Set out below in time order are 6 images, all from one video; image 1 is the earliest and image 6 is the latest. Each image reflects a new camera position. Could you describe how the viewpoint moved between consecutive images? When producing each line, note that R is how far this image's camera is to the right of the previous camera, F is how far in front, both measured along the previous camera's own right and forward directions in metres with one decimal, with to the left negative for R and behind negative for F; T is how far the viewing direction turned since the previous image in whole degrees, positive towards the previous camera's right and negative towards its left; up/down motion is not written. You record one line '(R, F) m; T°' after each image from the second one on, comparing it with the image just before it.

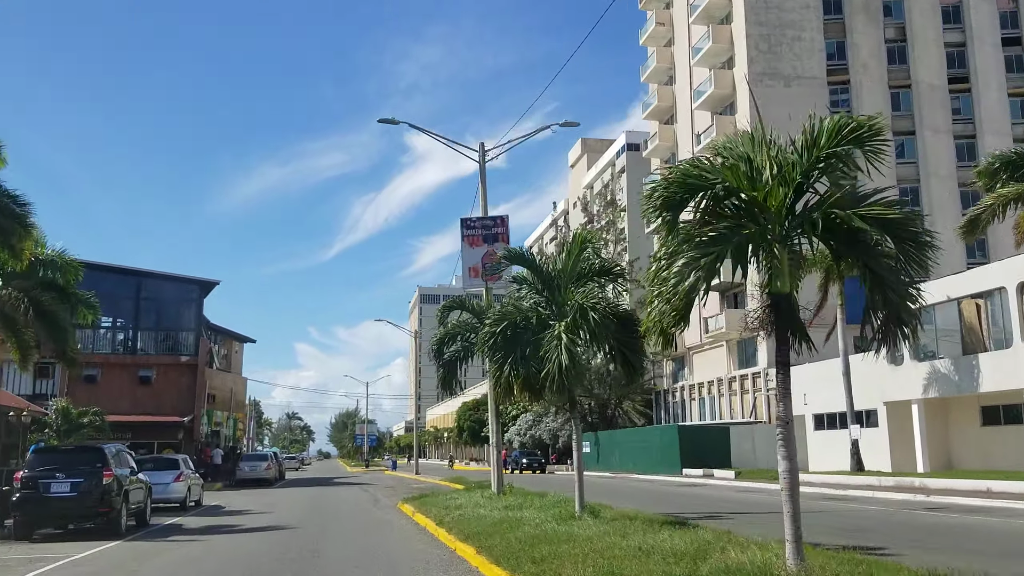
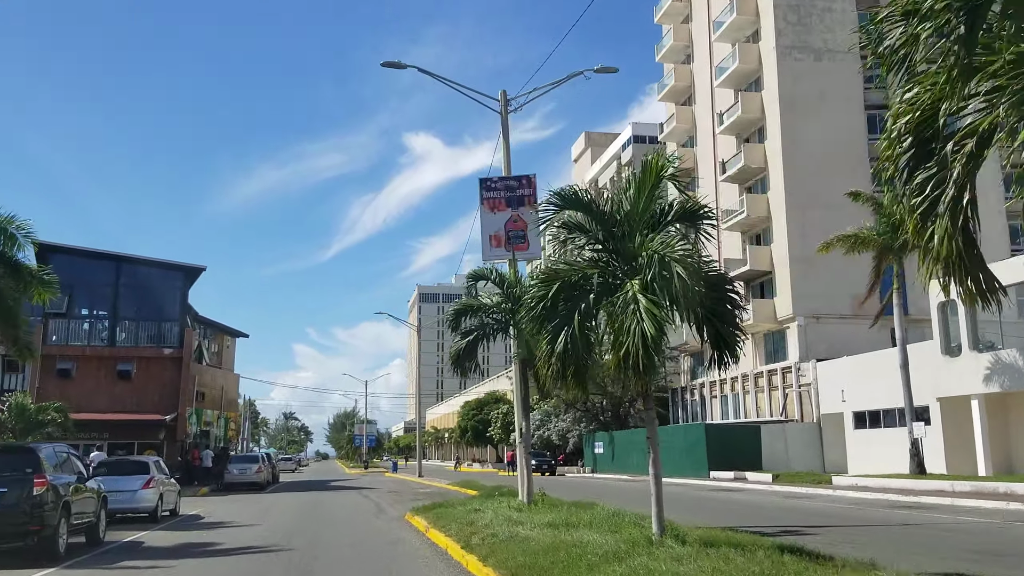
(-0.5, +3.1) m; 0°
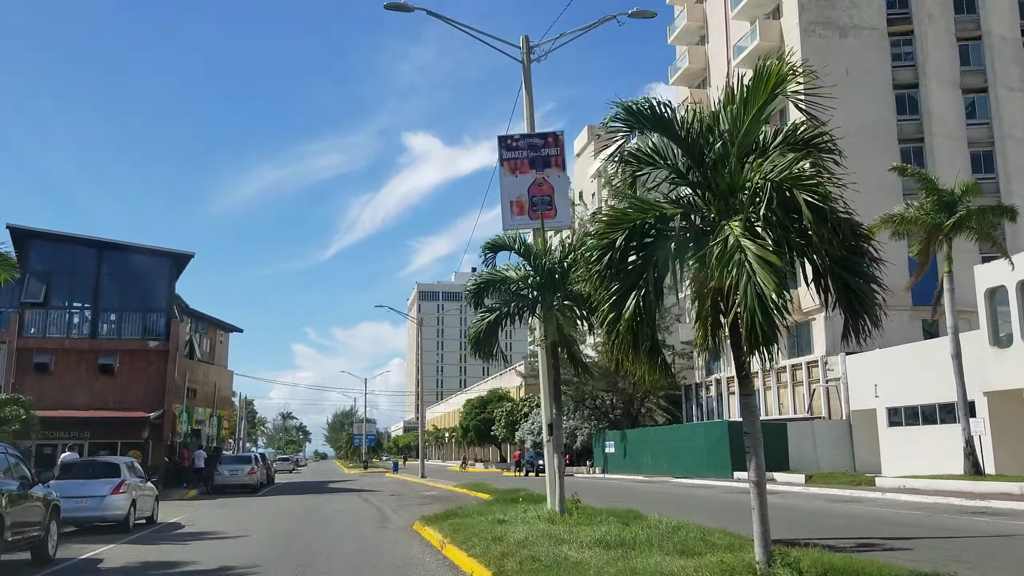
(-0.4, +2.3) m; 0°
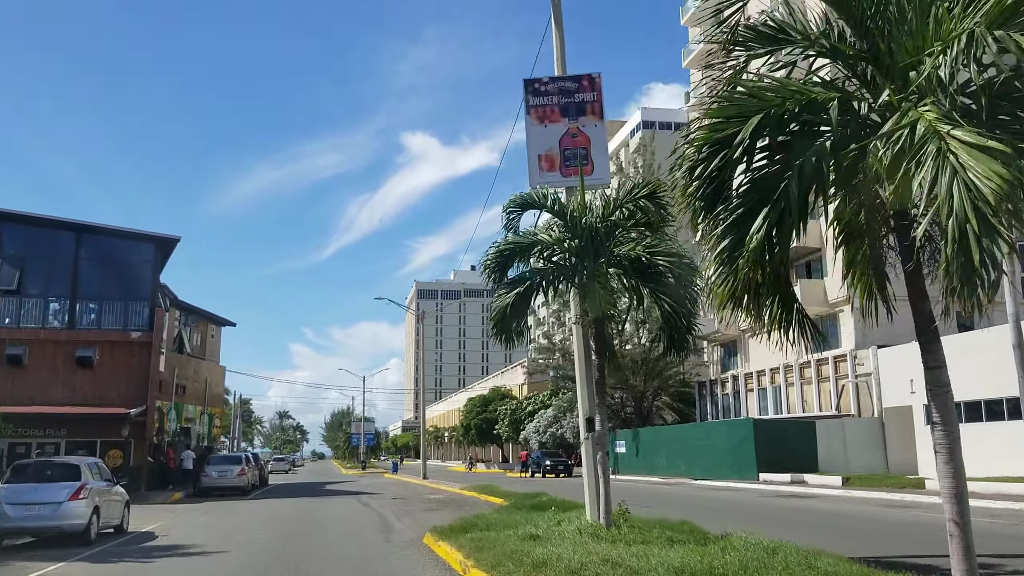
(-0.4, +2.3) m; 0°
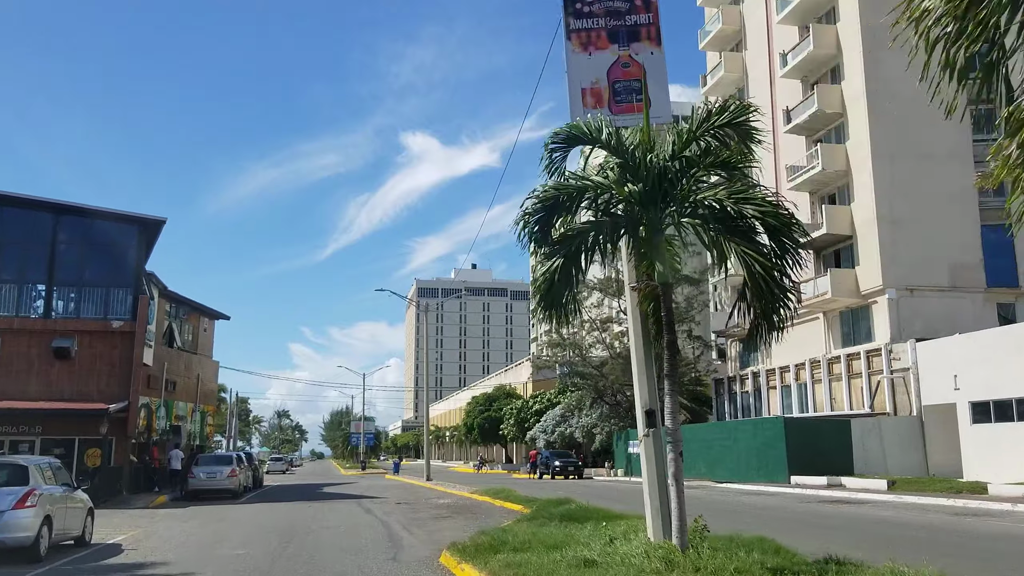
(-0.4, +2.3) m; 0°
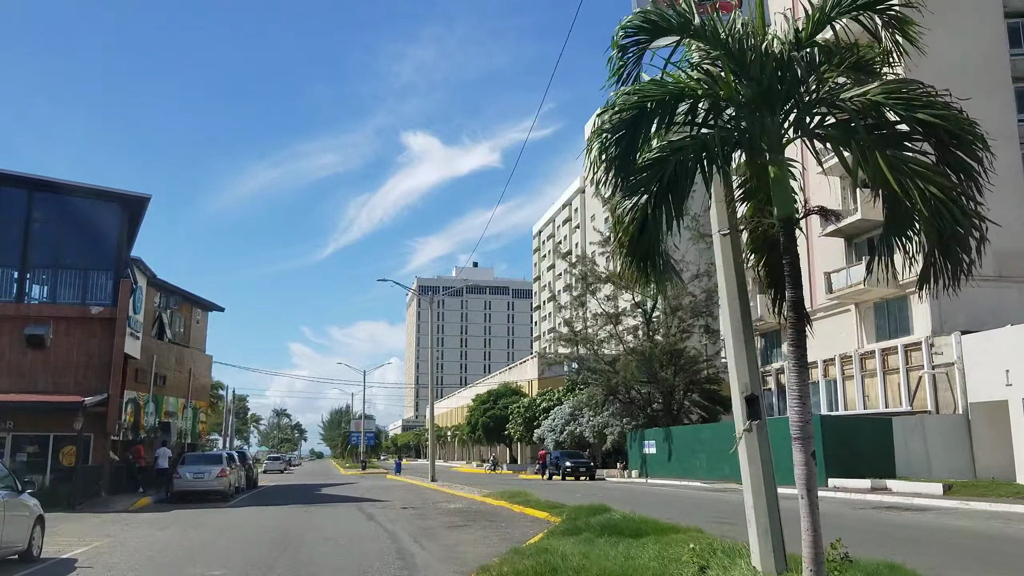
(-0.4, +2.3) m; 0°
